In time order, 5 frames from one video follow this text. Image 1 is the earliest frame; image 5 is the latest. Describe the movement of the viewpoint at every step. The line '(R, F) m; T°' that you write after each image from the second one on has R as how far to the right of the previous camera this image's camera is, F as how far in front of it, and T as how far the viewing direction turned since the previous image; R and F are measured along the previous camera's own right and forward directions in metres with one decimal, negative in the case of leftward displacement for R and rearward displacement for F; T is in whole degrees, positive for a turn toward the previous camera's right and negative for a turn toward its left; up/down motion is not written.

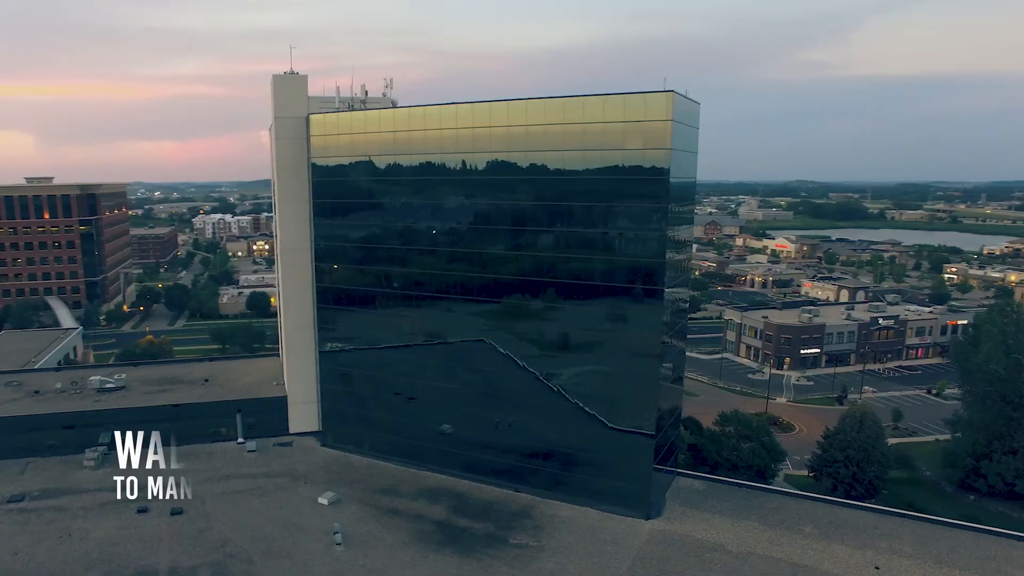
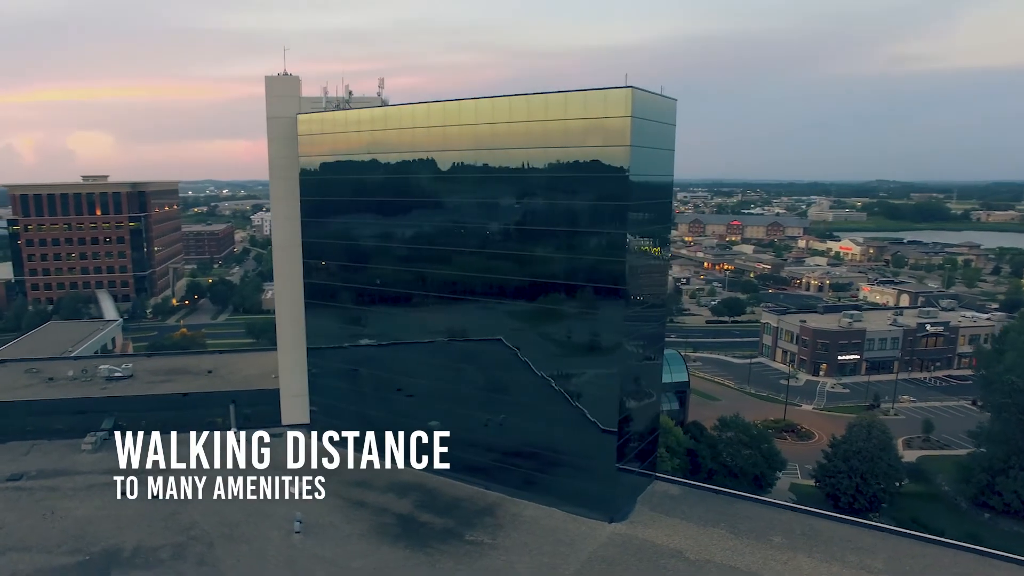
(+3.8, 0.0) m; -5°
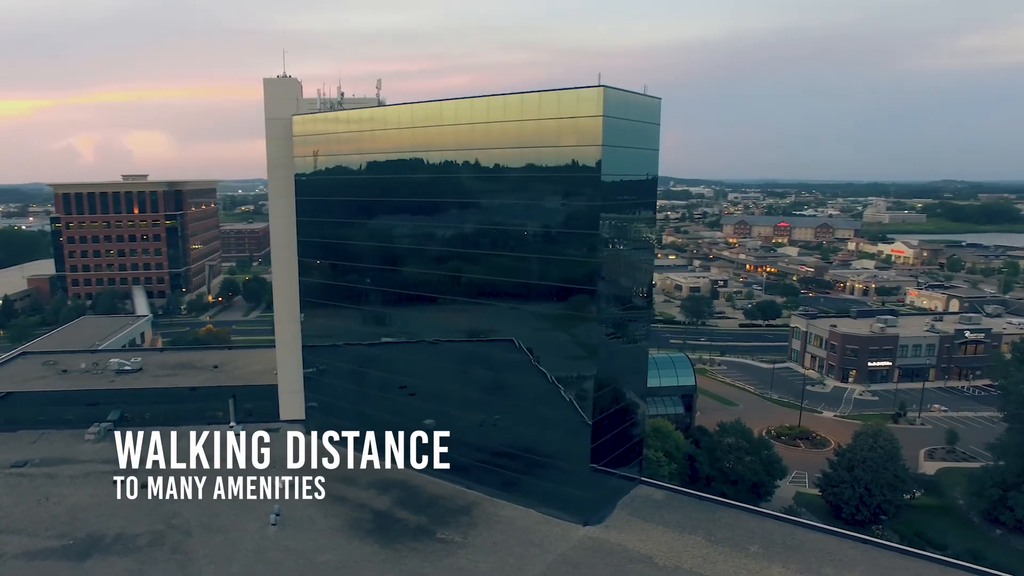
(+2.7, 0.0) m; -3°
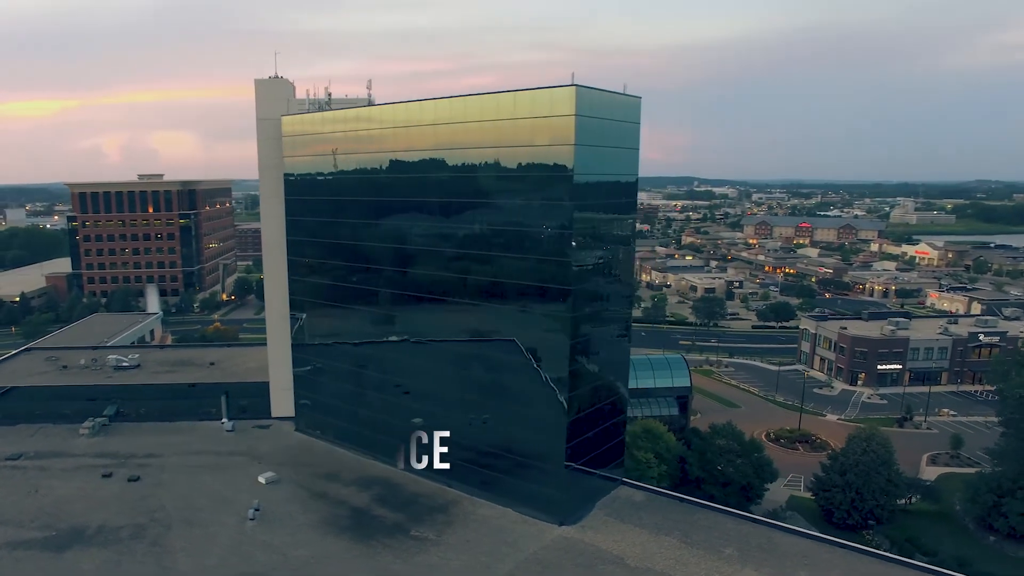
(+1.8, -0.1) m; -2°
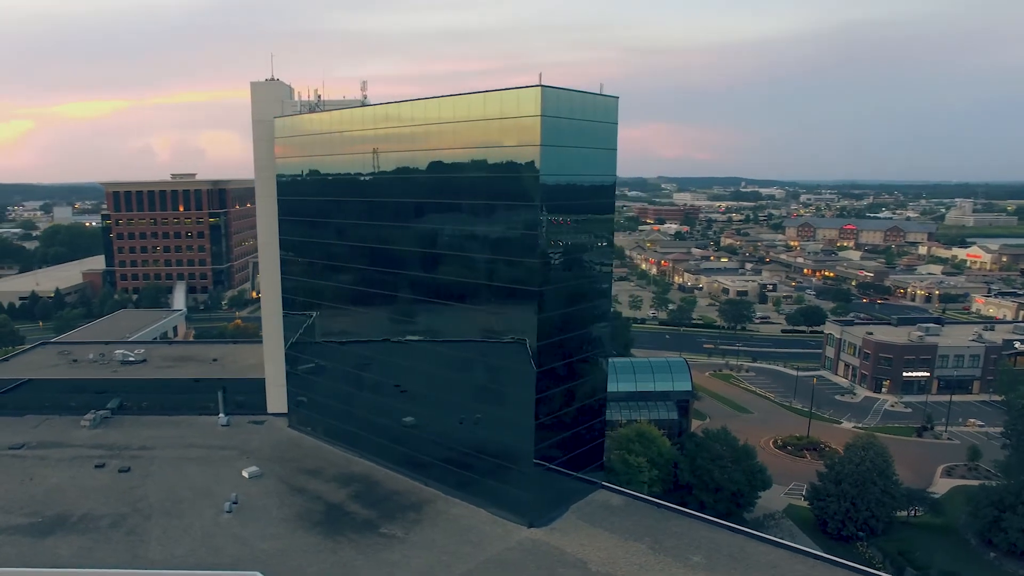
(+2.8, -0.1) m; -3°
